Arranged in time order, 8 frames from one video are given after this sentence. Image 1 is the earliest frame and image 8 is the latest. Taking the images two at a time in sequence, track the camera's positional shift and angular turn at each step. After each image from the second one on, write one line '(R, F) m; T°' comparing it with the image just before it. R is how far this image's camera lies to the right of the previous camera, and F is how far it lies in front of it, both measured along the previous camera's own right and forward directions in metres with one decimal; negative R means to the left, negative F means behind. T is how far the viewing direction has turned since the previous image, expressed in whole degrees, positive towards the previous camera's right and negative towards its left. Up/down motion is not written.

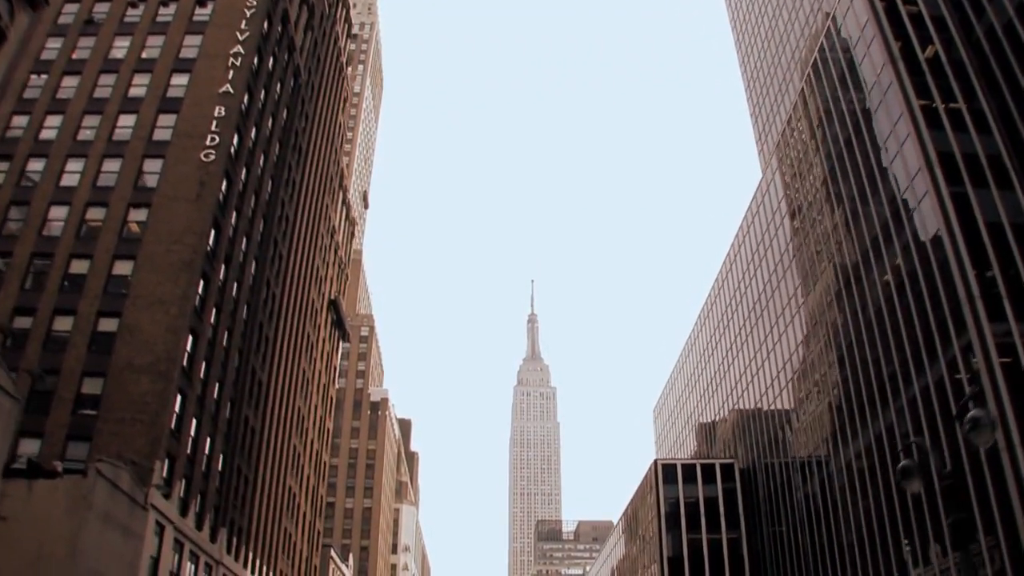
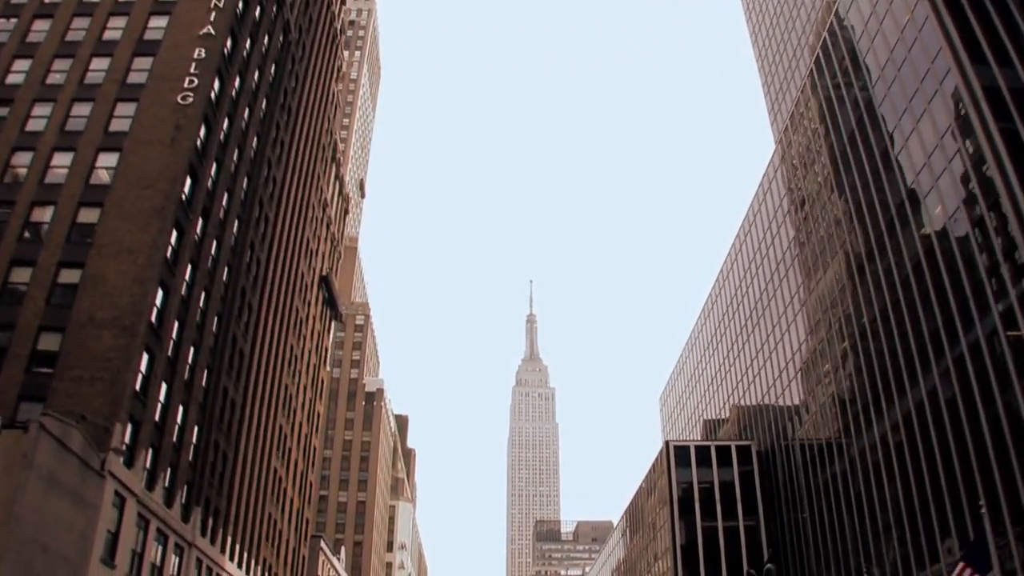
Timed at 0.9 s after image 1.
(-0.3, +4.5) m; 0°
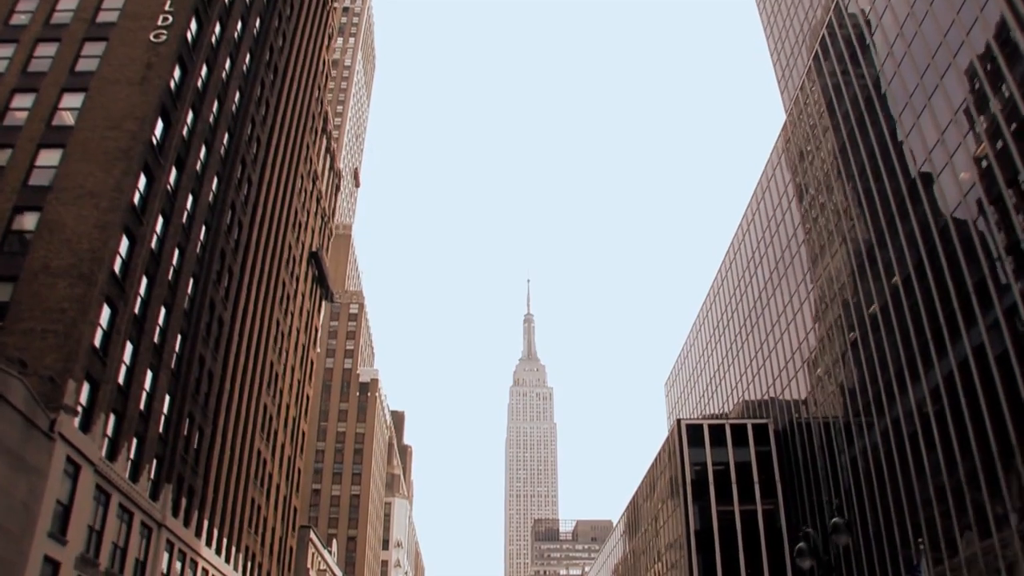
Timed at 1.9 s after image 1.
(-0.3, +4.1) m; 0°
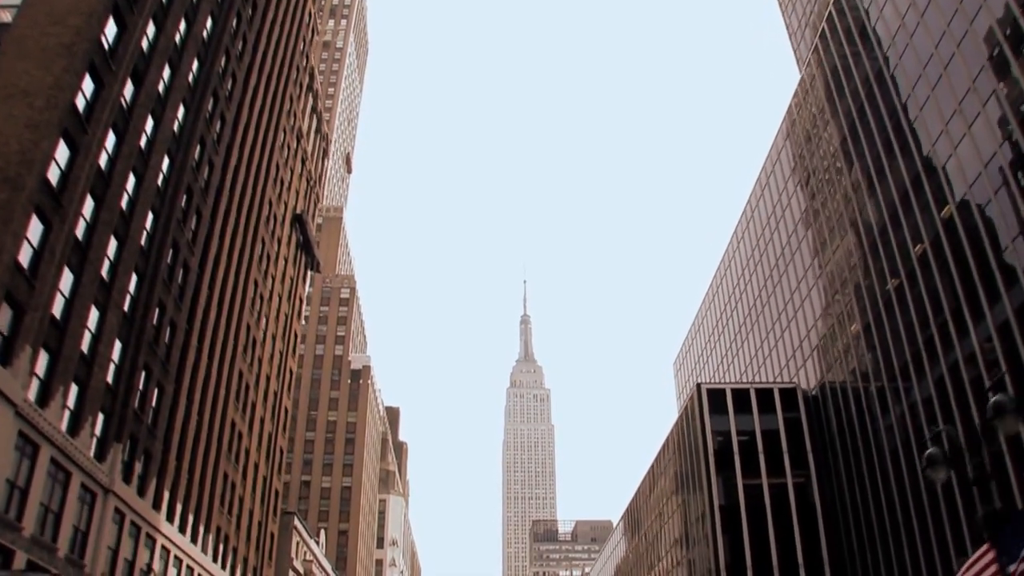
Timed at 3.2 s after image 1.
(-0.4, +5.8) m; 0°
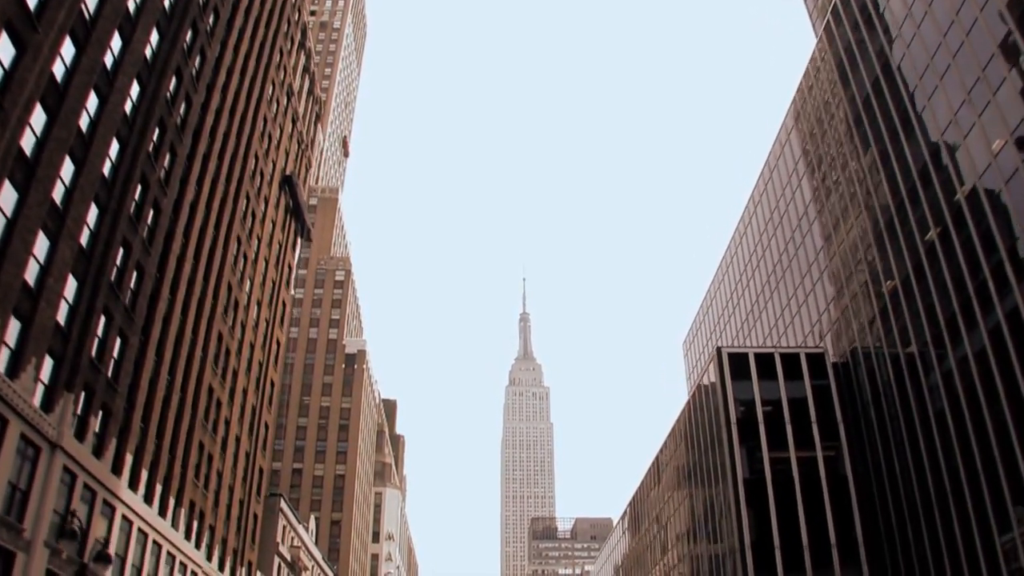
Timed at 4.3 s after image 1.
(-0.3, +4.5) m; 0°
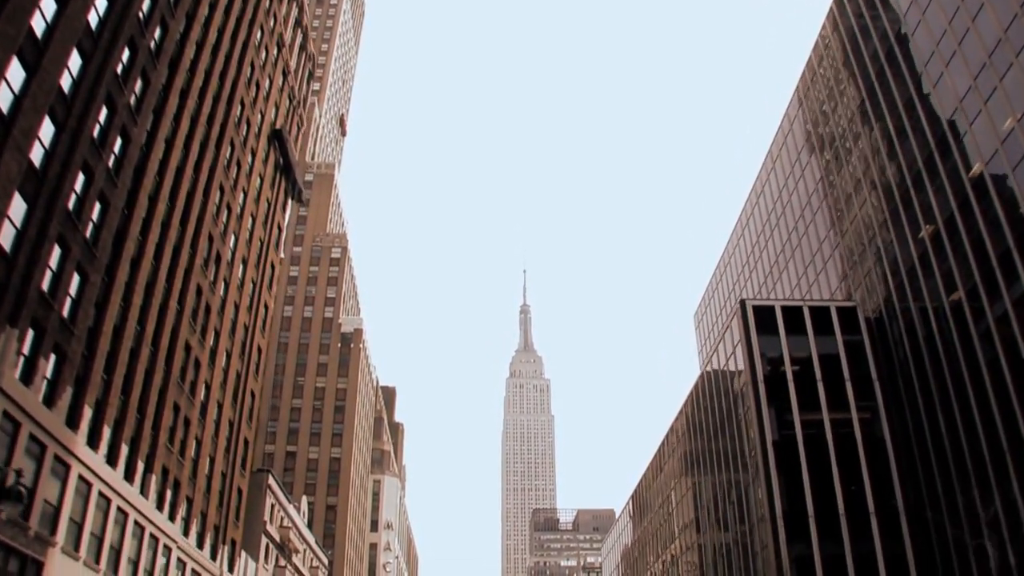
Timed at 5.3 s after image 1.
(-0.2, +4.3) m; 0°
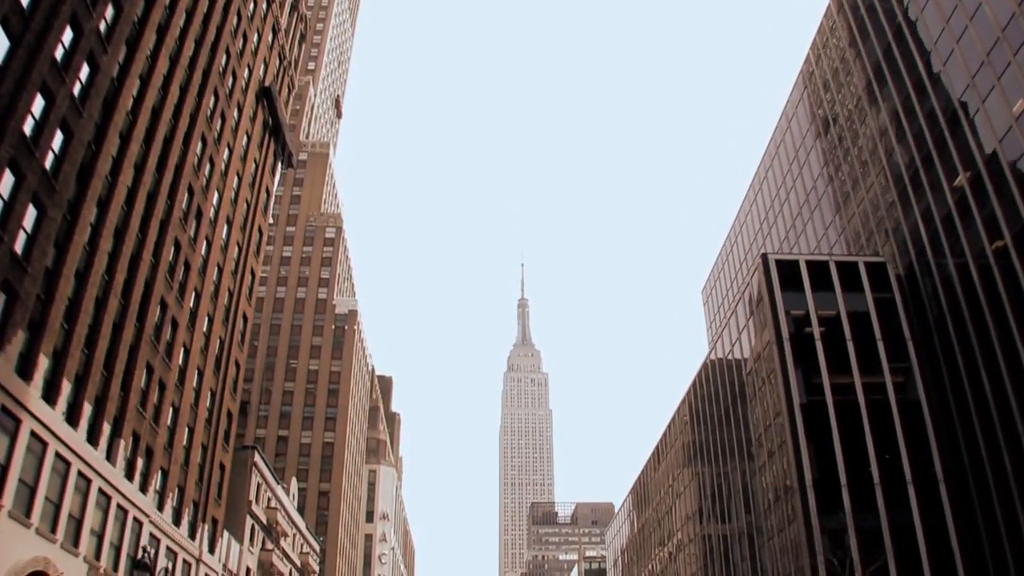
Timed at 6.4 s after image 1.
(-0.2, +3.6) m; 0°
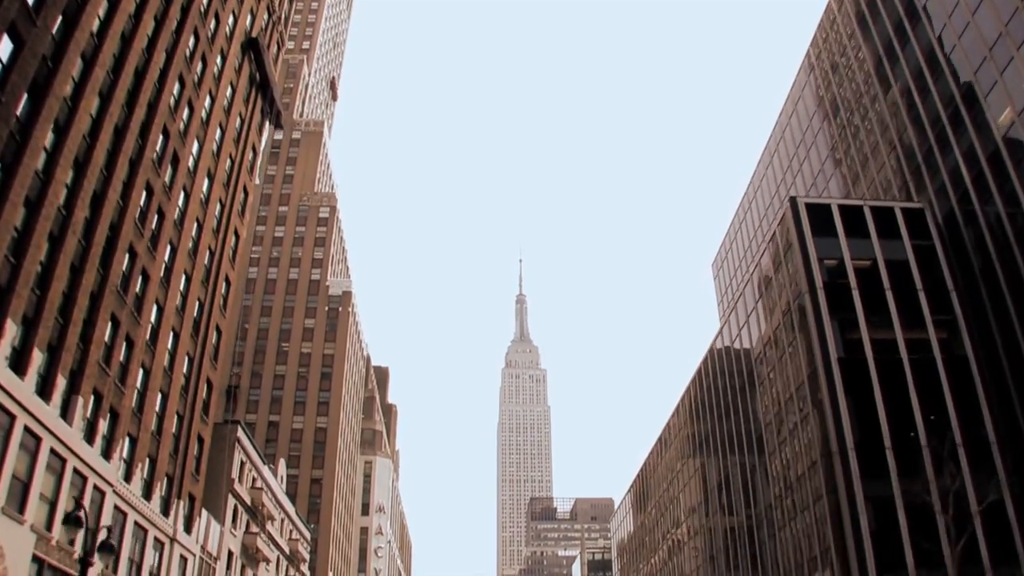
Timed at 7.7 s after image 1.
(-0.2, +3.9) m; 0°
